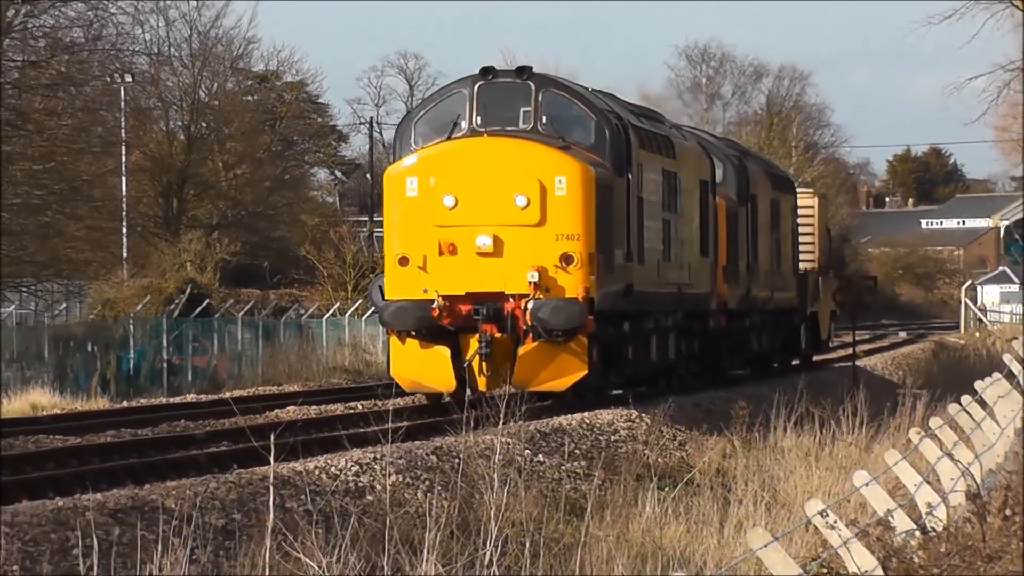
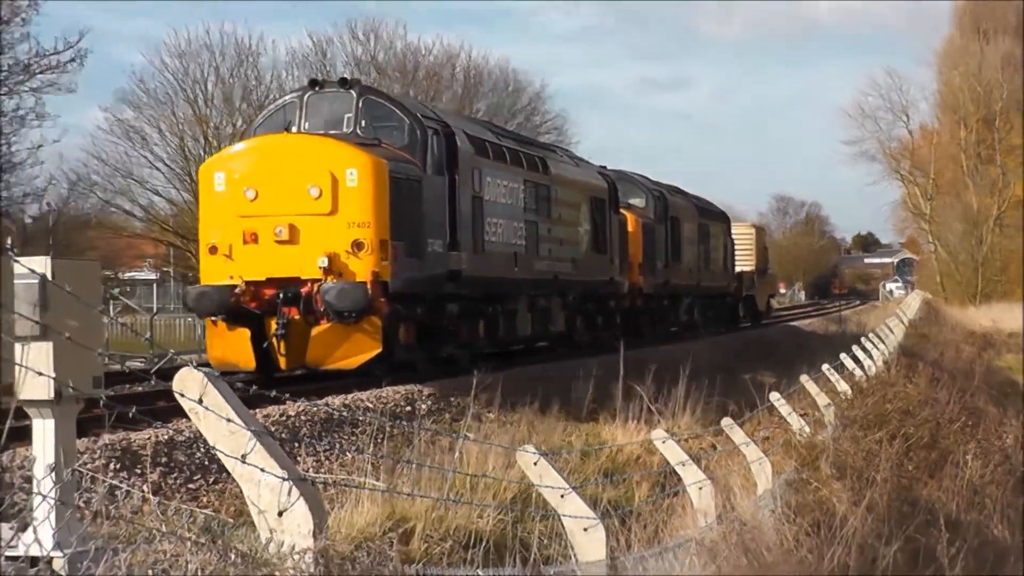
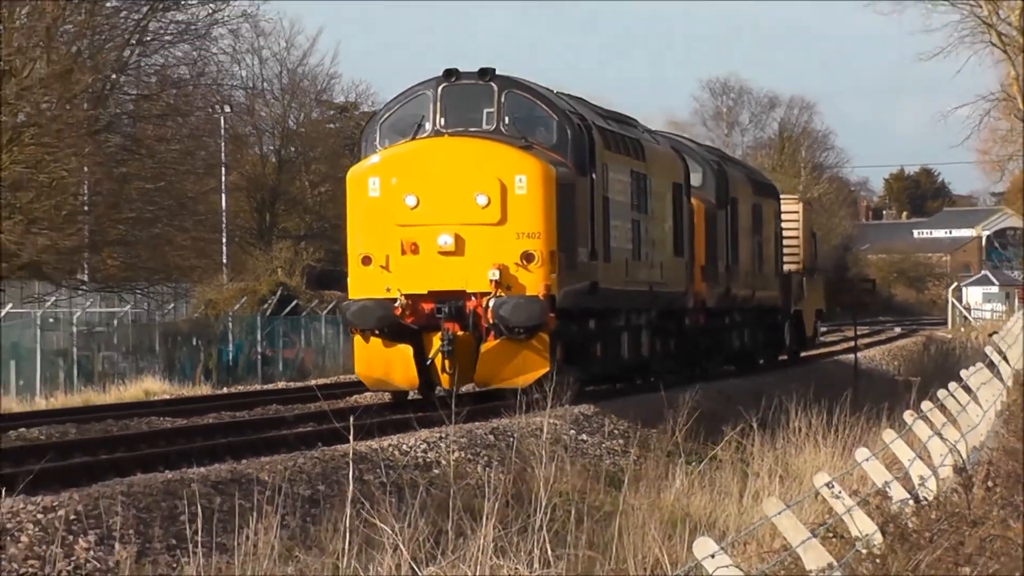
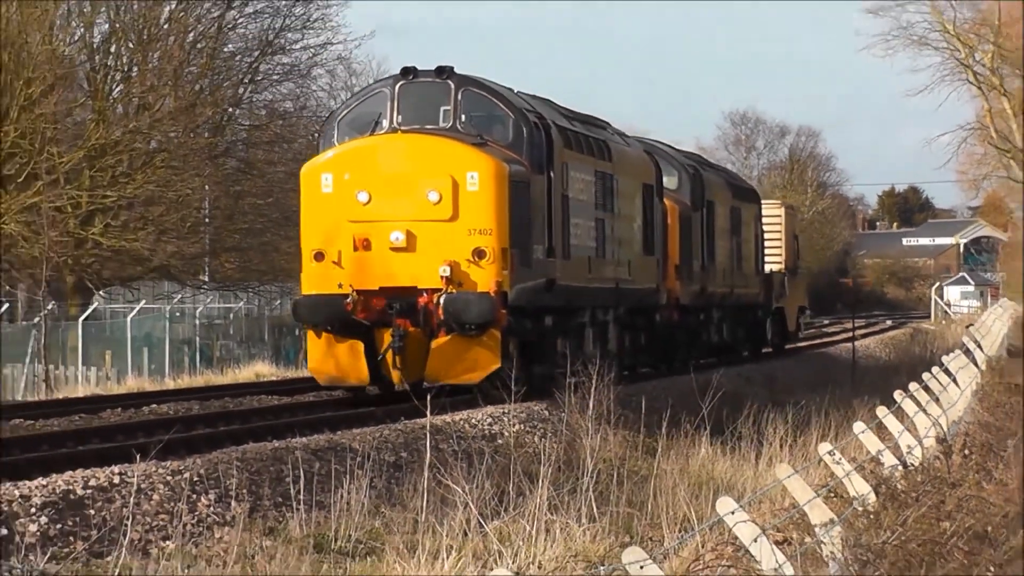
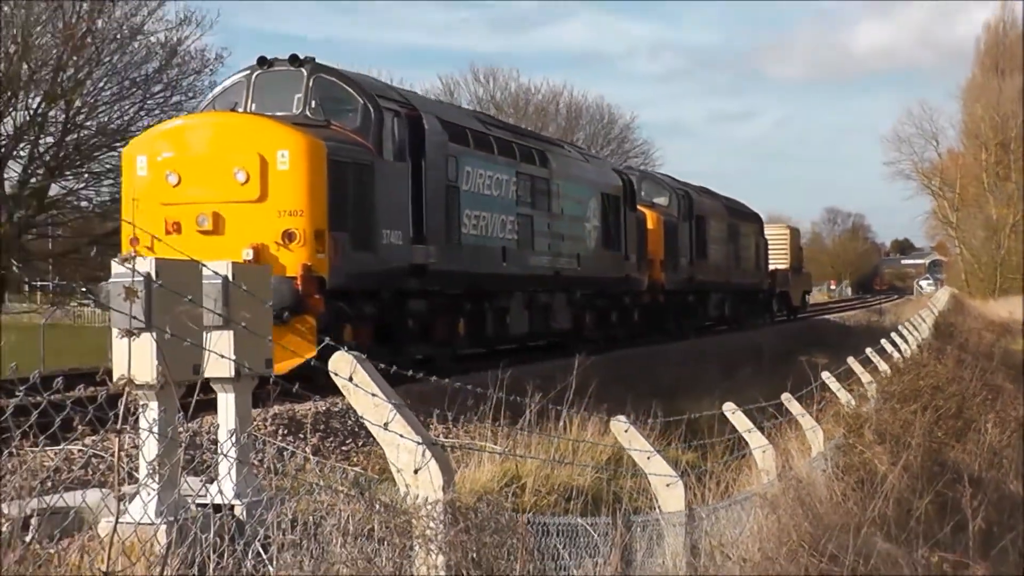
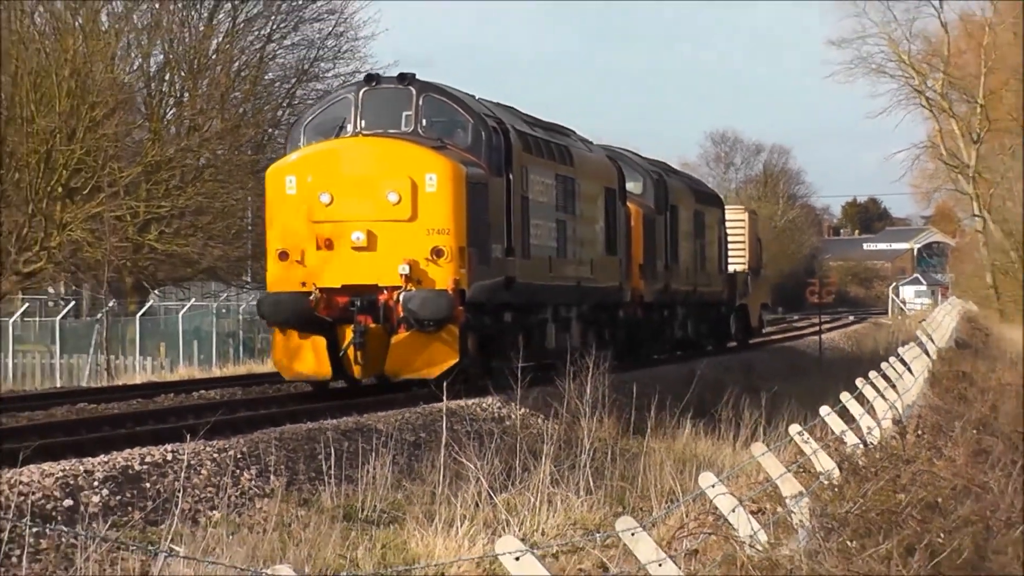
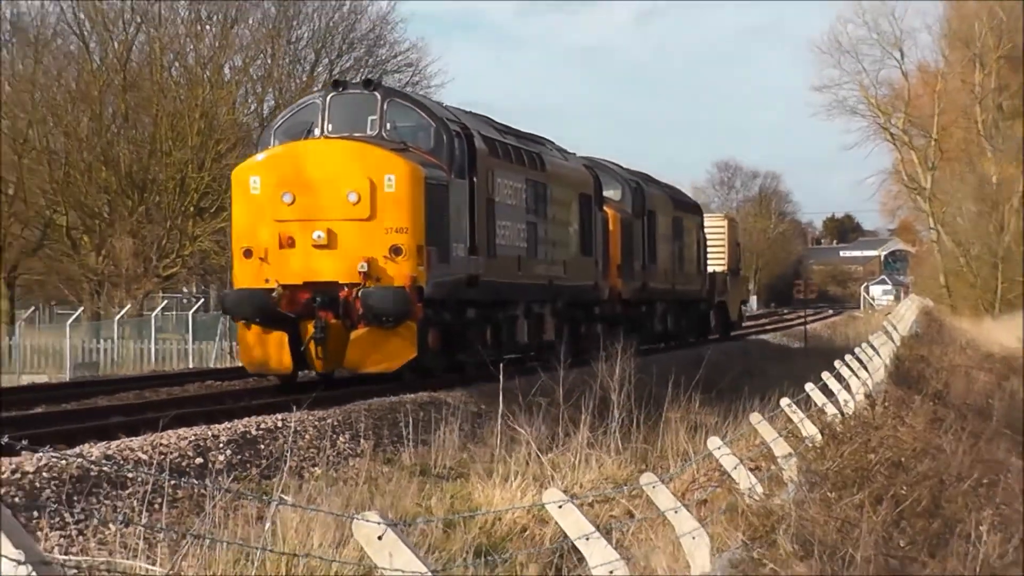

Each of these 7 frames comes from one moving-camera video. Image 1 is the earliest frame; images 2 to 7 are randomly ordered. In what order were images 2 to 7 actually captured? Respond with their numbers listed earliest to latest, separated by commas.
3, 4, 6, 7, 2, 5
